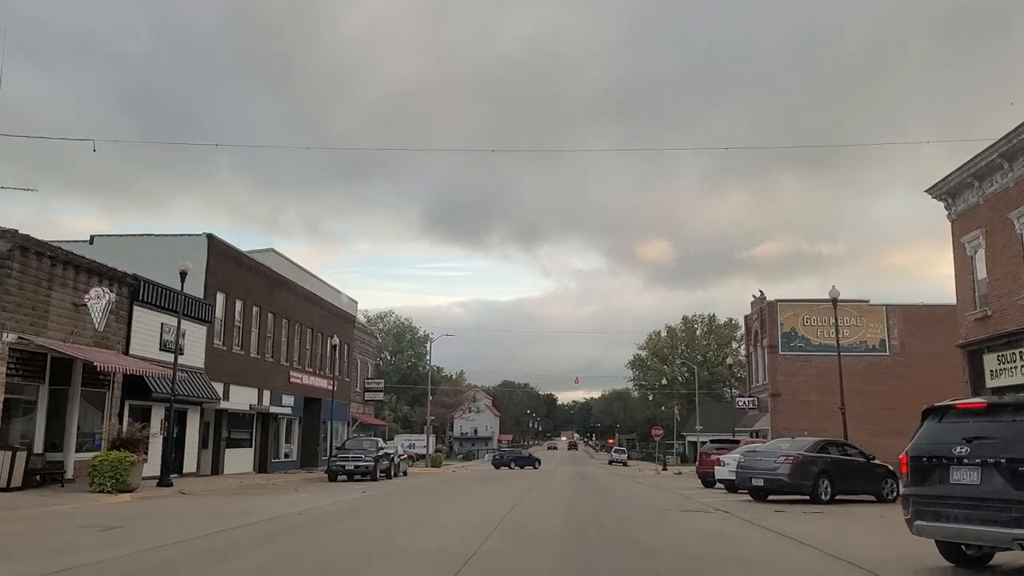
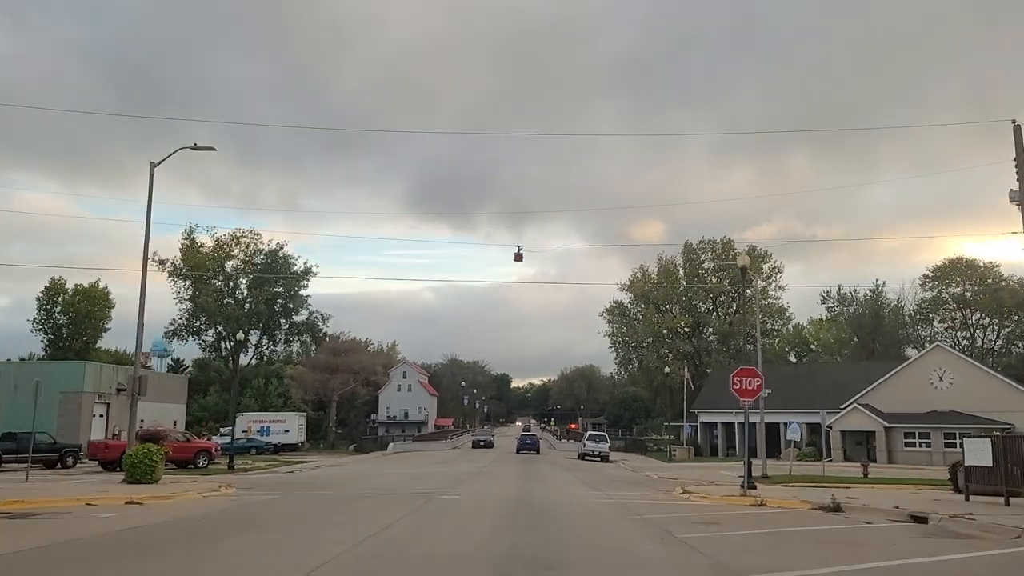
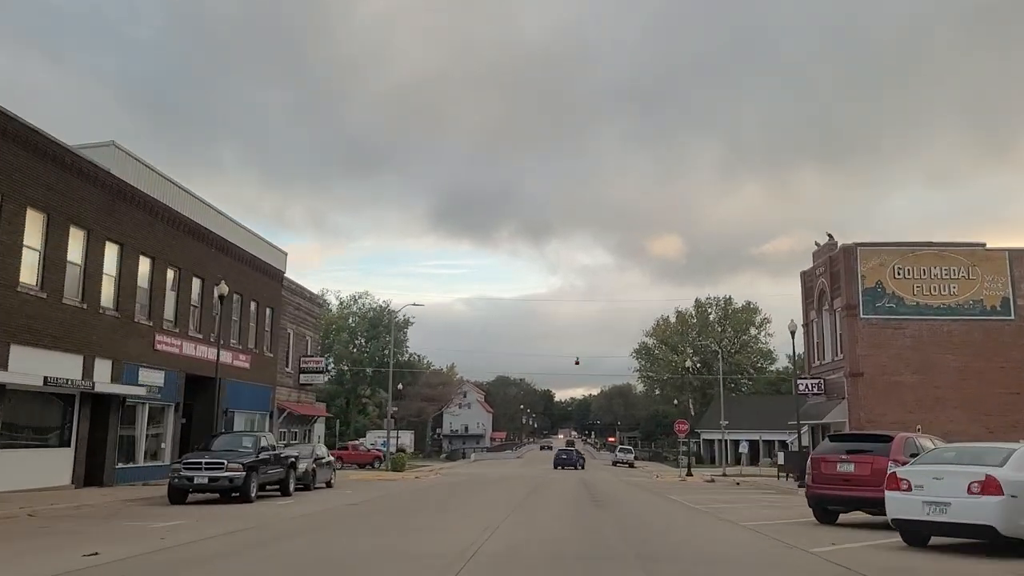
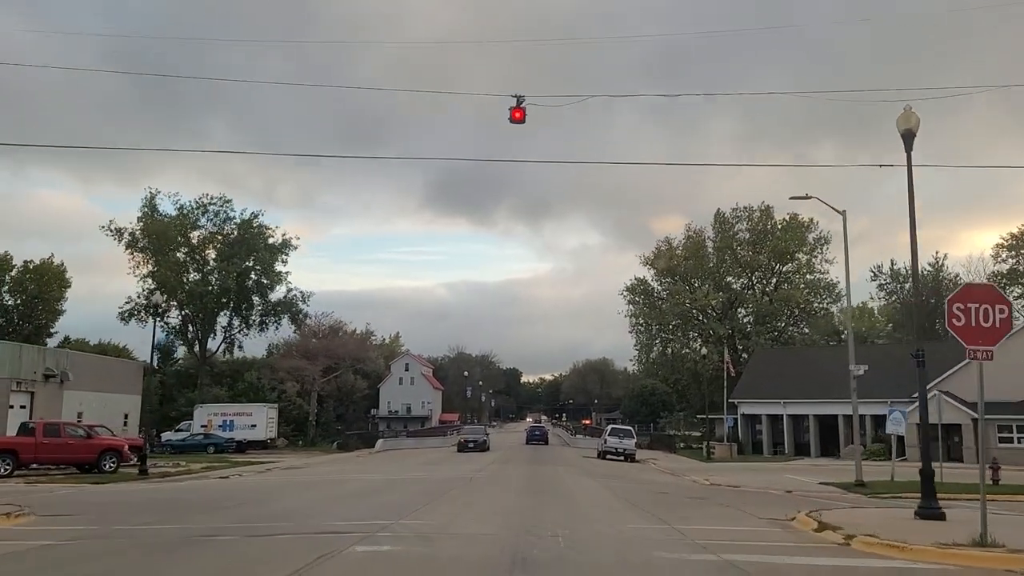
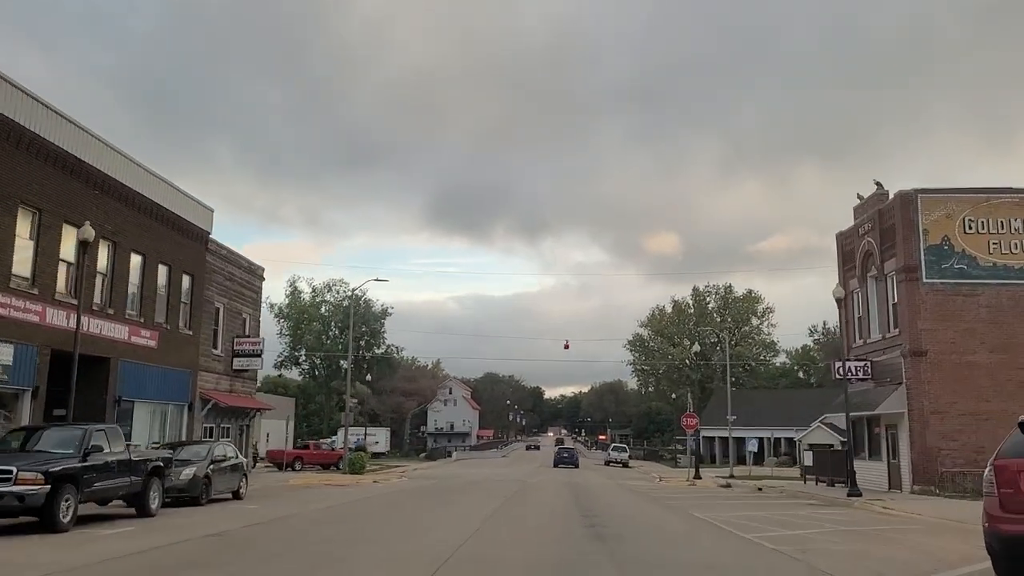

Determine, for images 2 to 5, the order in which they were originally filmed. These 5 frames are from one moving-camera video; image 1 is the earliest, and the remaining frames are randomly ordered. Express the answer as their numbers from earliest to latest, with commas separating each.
3, 5, 2, 4
